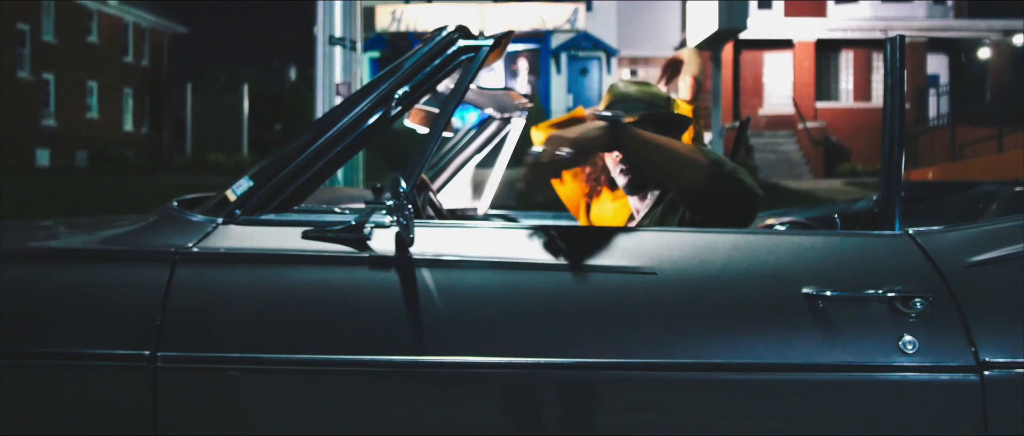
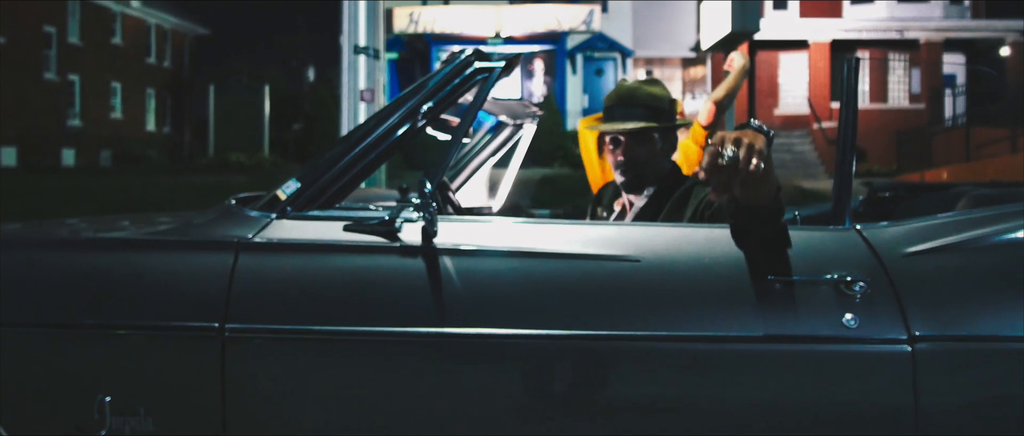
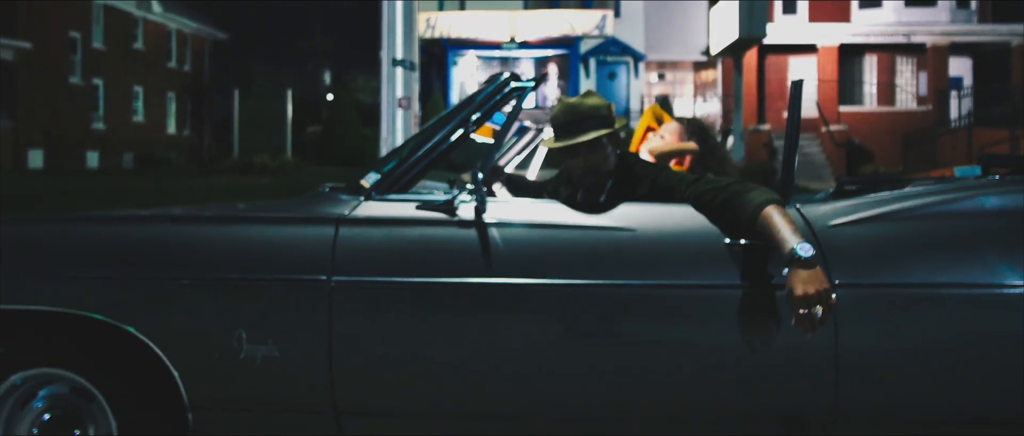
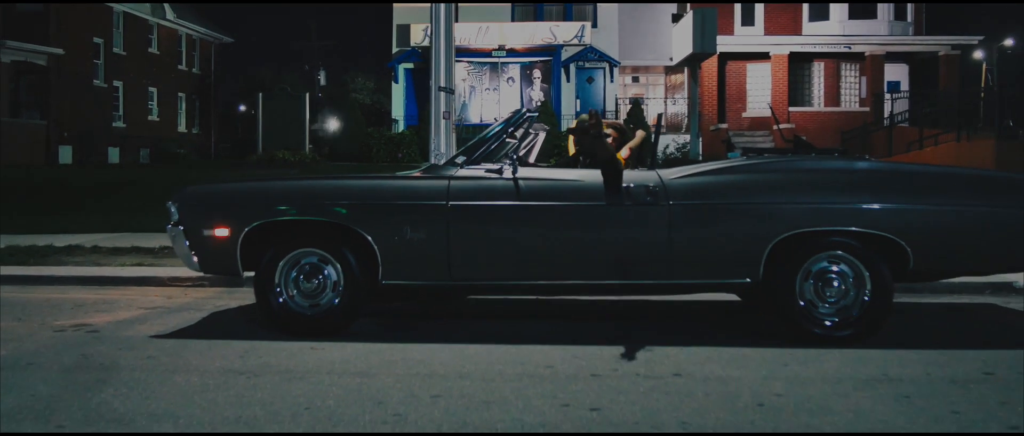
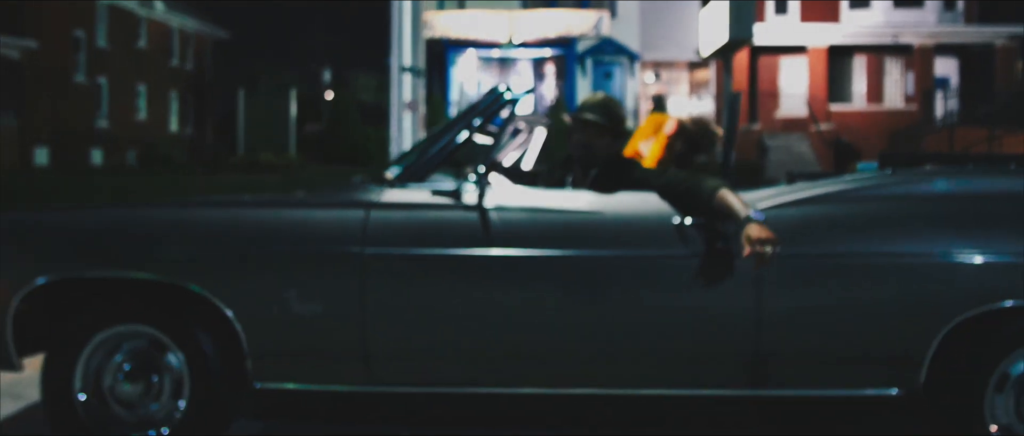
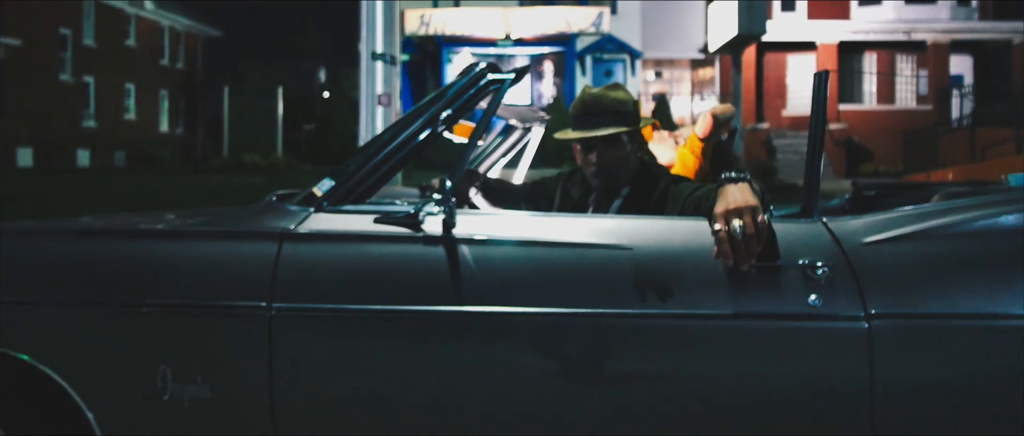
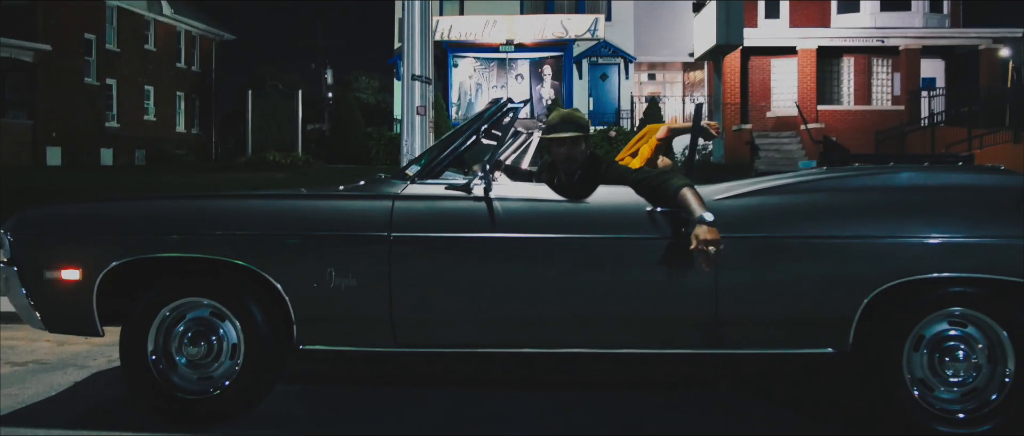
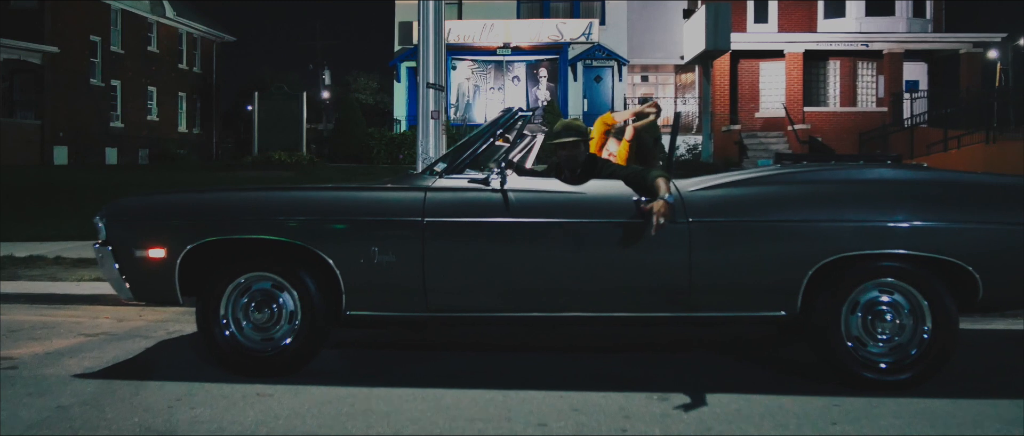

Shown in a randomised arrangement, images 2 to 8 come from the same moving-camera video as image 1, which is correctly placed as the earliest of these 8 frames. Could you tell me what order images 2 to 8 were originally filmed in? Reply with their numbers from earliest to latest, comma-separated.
2, 6, 3, 5, 7, 8, 4
